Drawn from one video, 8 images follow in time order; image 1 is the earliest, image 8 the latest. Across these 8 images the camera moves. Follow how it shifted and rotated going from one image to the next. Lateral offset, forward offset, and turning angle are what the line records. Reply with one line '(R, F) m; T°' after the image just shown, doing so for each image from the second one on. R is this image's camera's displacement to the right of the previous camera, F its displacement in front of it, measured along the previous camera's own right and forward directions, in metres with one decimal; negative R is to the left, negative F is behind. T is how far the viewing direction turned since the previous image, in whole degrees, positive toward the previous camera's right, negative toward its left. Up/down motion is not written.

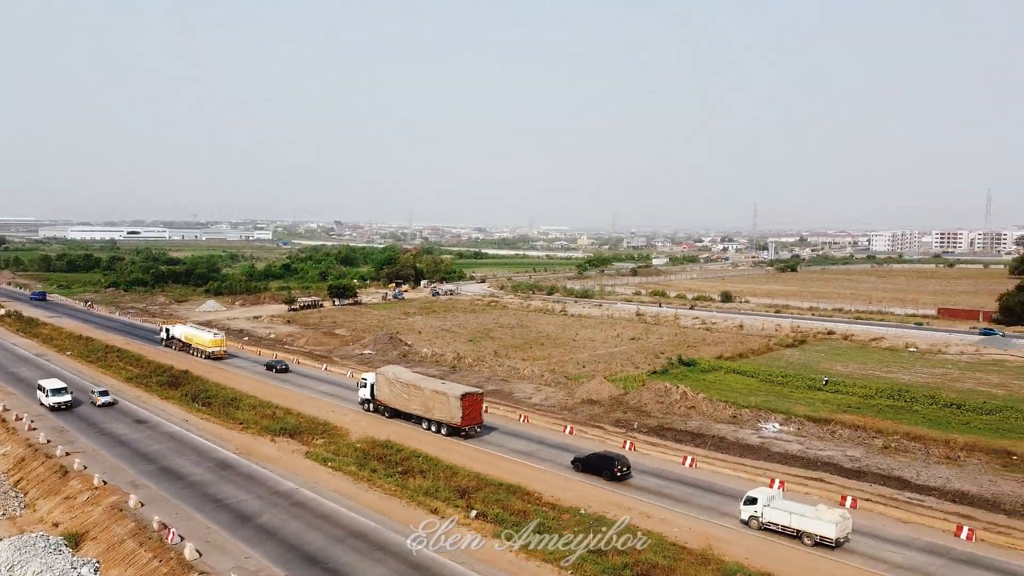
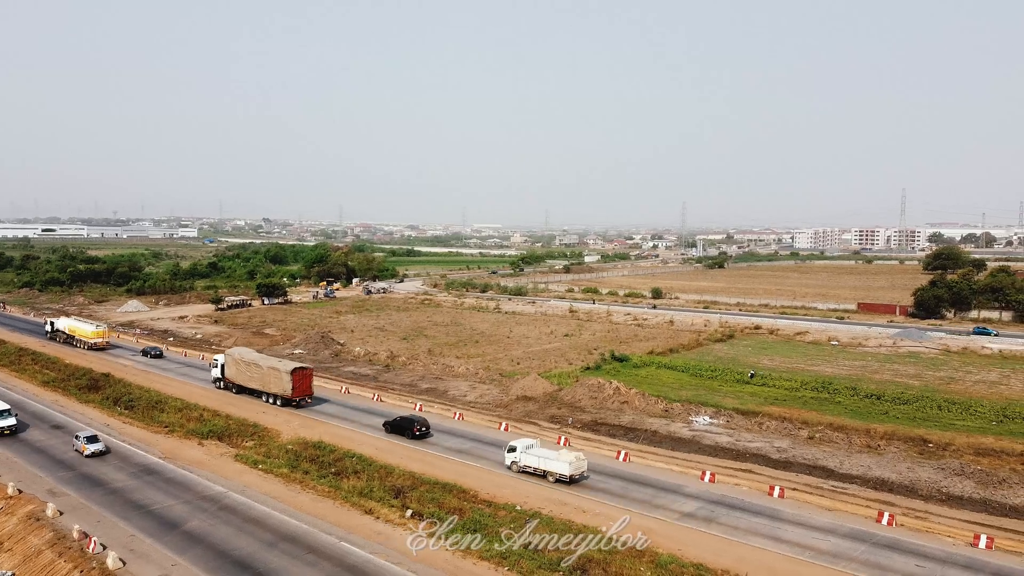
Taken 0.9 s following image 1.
(0.0, +0.1) m; +5°
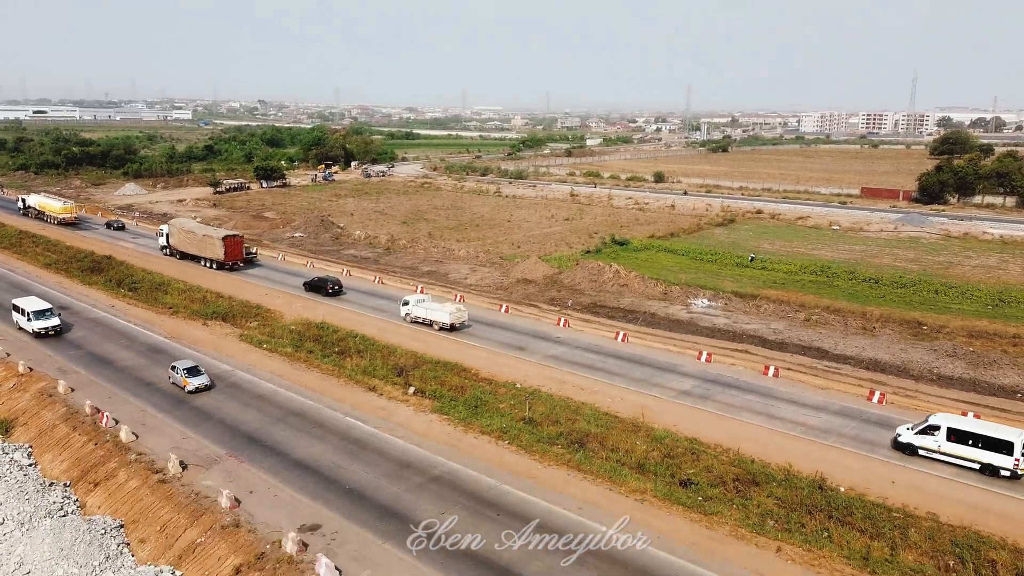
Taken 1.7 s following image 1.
(0.0, +0.1) m; 0°
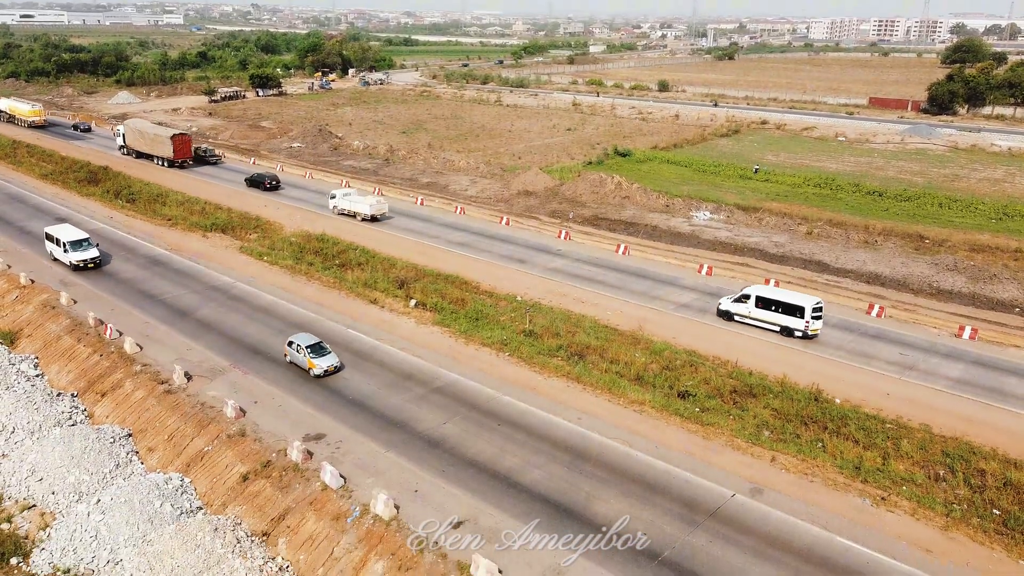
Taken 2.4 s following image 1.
(0.0, +0.1) m; 0°
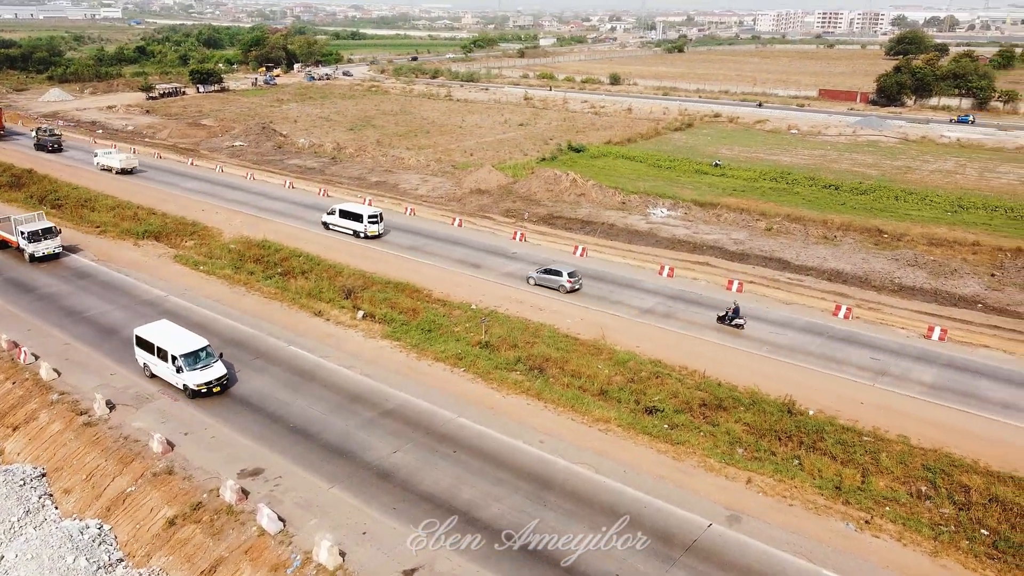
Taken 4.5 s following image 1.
(0.0, +1.6) m; +3°
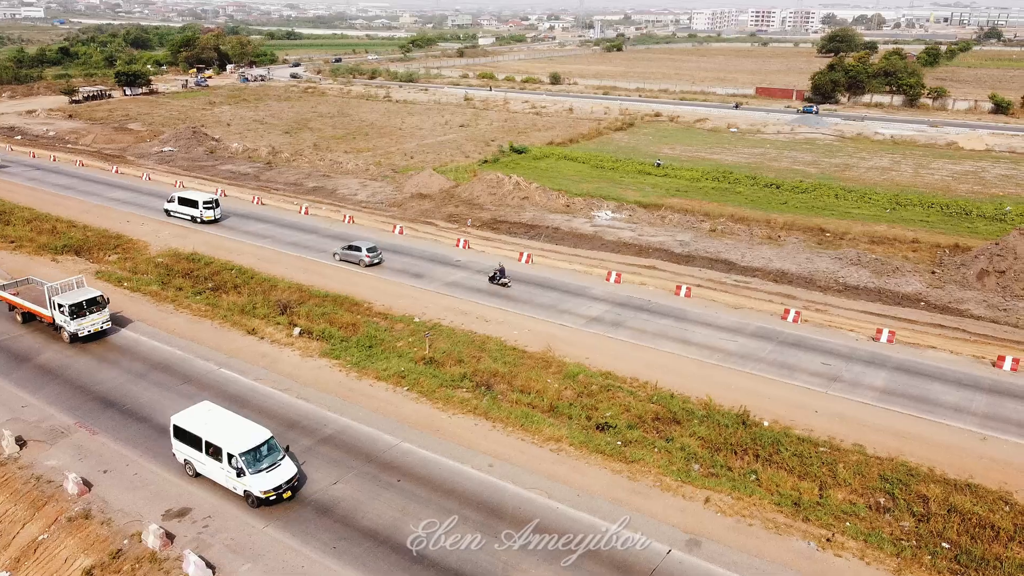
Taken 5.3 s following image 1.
(0.0, +1.0) m; +4°
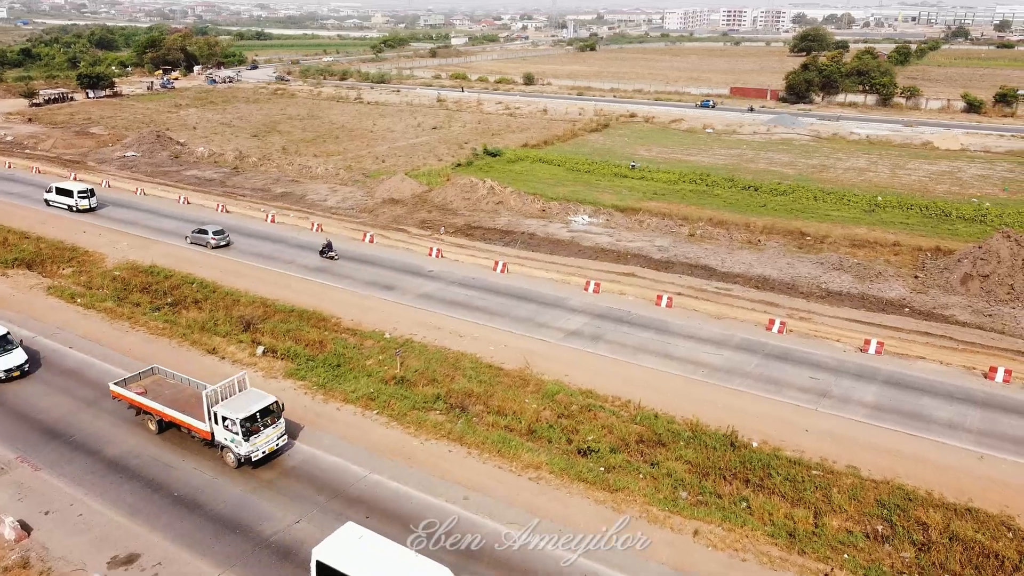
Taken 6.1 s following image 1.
(0.0, +1.2) m; +2°
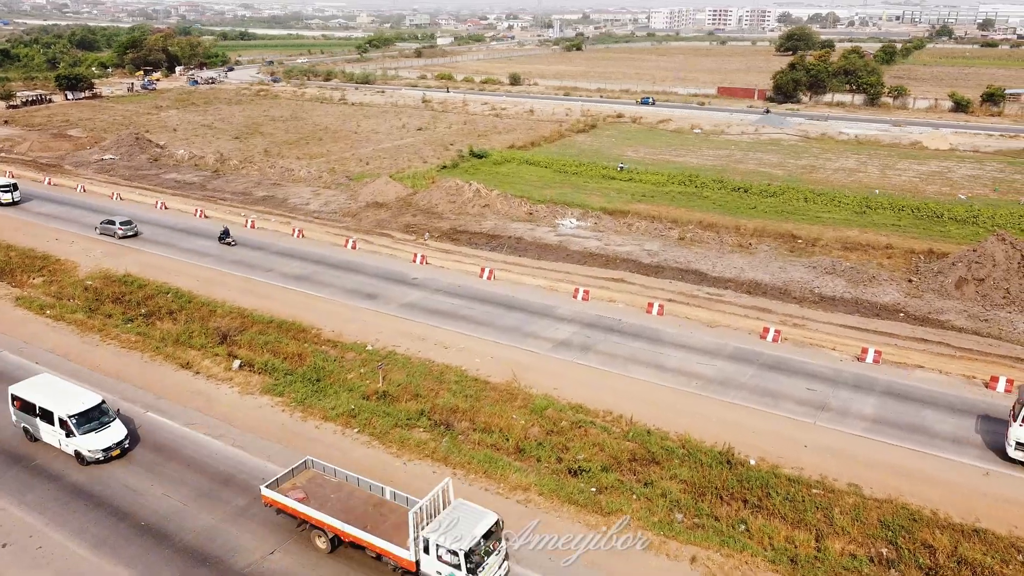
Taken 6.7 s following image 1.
(0.0, +0.9) m; +1°
